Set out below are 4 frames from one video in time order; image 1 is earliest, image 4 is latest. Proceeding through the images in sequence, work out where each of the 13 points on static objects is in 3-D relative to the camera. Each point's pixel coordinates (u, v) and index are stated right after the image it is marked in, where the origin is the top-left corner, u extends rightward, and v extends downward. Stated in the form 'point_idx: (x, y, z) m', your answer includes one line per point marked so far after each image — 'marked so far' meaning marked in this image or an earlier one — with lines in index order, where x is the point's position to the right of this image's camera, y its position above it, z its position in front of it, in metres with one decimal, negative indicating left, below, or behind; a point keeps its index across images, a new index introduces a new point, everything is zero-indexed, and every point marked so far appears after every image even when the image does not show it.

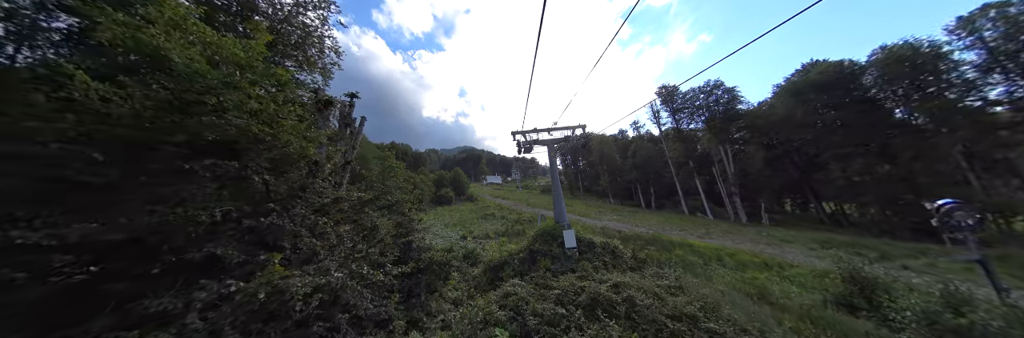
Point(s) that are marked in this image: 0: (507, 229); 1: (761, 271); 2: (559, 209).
0: (-0.3, -3.4, +12.7) m
1: (+8.9, -3.7, +8.2) m
2: (+1.7, -1.3, +8.2) m
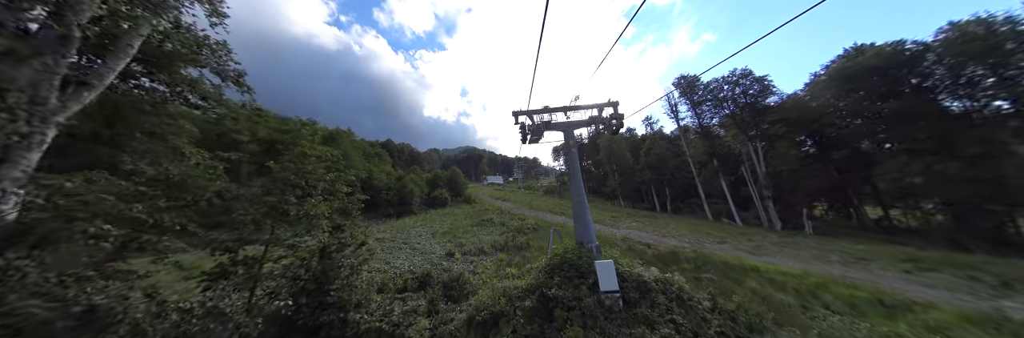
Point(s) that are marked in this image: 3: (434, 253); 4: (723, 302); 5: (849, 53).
0: (-0.3, -3.2, +10.0) m
1: (+9.0, -3.5, +5.5) m
2: (+1.7, -1.2, +5.5) m
3: (-3.0, -3.2, +8.7) m
4: (+3.9, -2.4, +4.2) m
5: (+28.0, +9.6, +19.1) m
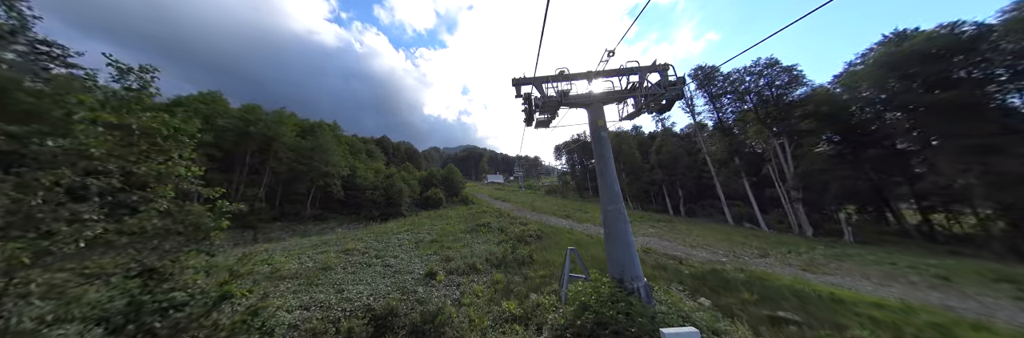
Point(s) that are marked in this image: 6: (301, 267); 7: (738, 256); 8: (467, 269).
0: (-0.3, -3.1, +8.1) m
1: (+8.9, -3.5, +3.5) m
2: (+1.7, -1.0, +3.5) m
3: (-3.0, -3.0, +6.8) m
4: (+3.8, -2.3, +2.2) m
5: (+28.1, +9.6, +17.0) m
6: (-6.2, -2.9, +6.7) m
7: (+9.4, -3.6, +9.6) m
8: (-1.4, -3.1, +7.1) m
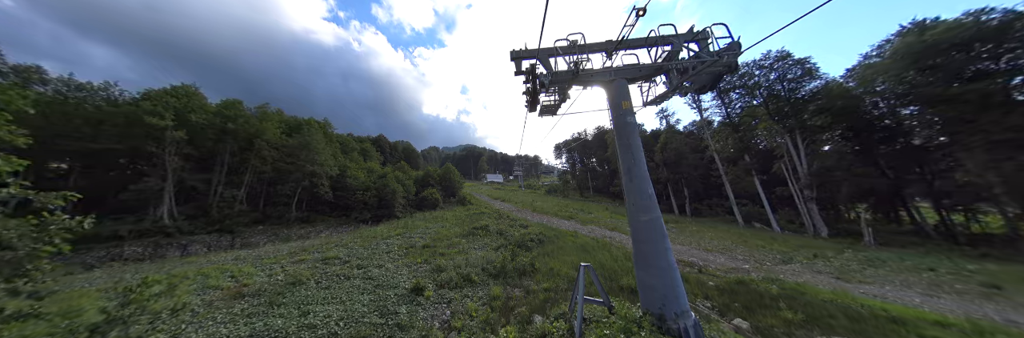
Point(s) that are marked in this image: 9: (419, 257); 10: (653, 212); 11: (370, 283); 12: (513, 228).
0: (-0.3, -3.0, +7.2) m
1: (+8.9, -3.4, +2.6) m
2: (+1.7, -1.0, +2.6) m
3: (-3.0, -3.0, +5.9) m
4: (+3.8, -2.3, +1.4) m
5: (+28.1, +9.8, +16.1) m
6: (-6.2, -2.9, +5.9) m
7: (+9.4, -3.5, +8.7) m
8: (-1.4, -3.1, +6.2) m
9: (-3.2, -3.1, +8.0) m
10: (+1.6, -0.5, +2.7) m
11: (-3.7, -2.9, +6.0) m
12: (0.0, -3.1, +12.1) m
